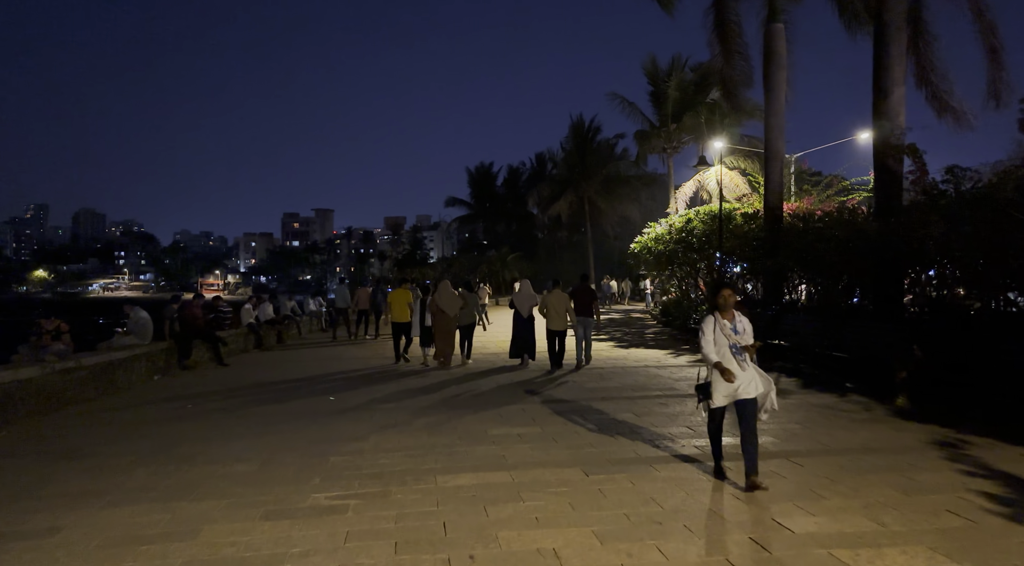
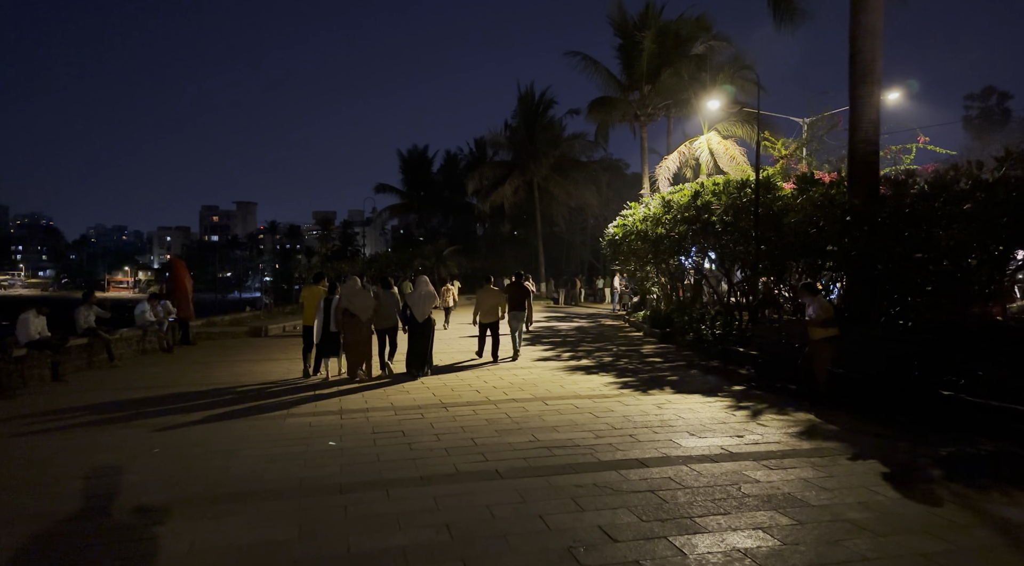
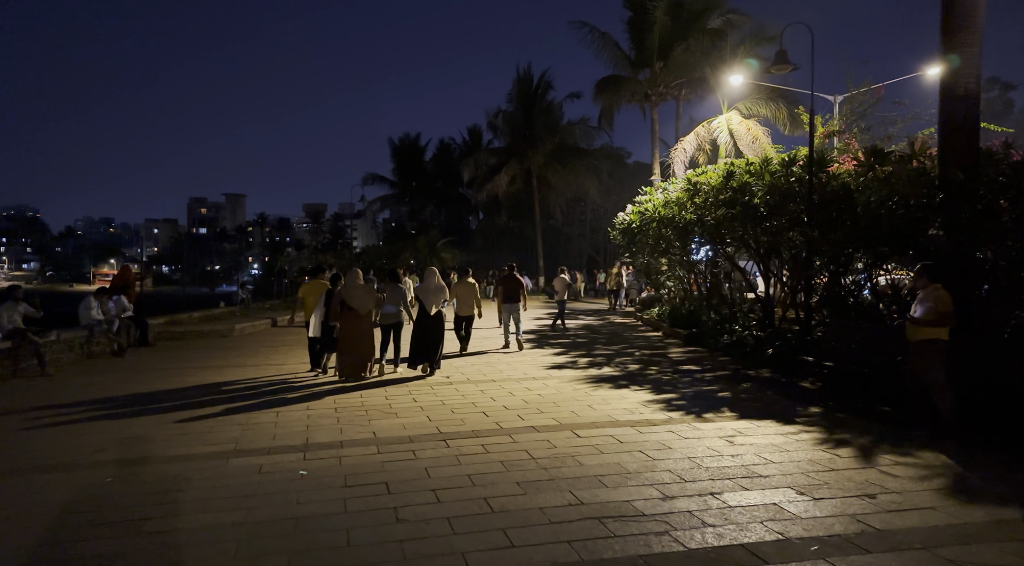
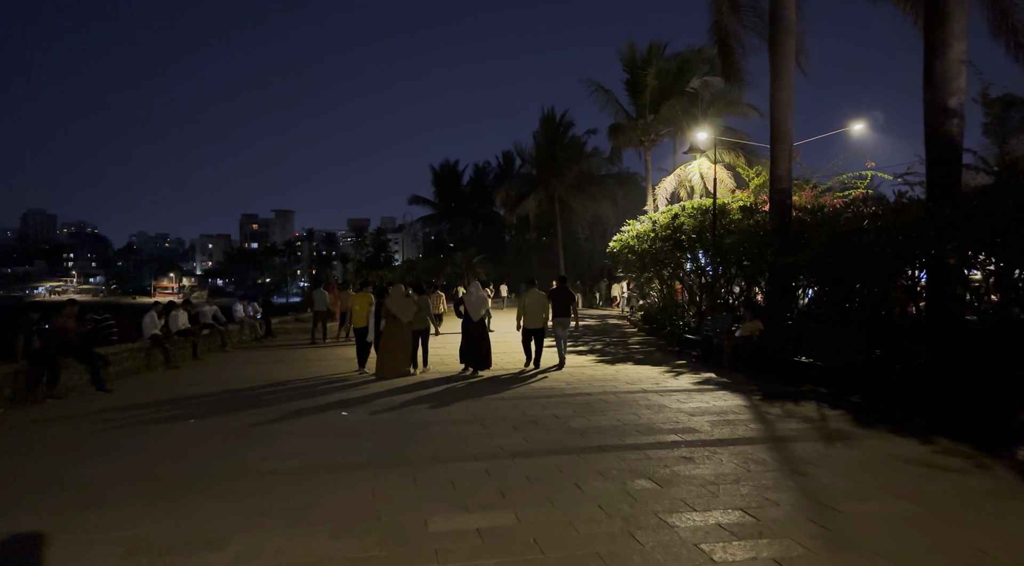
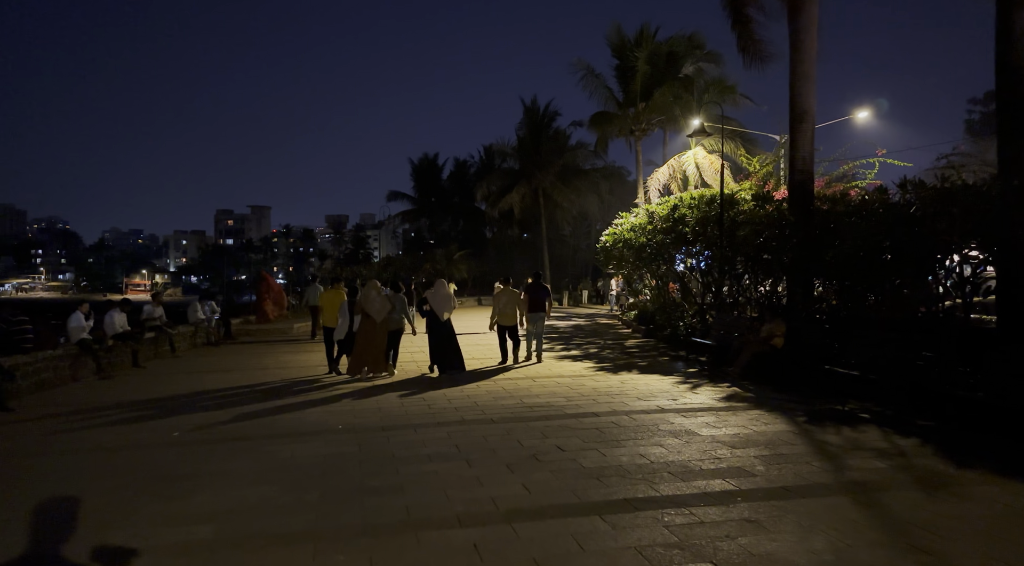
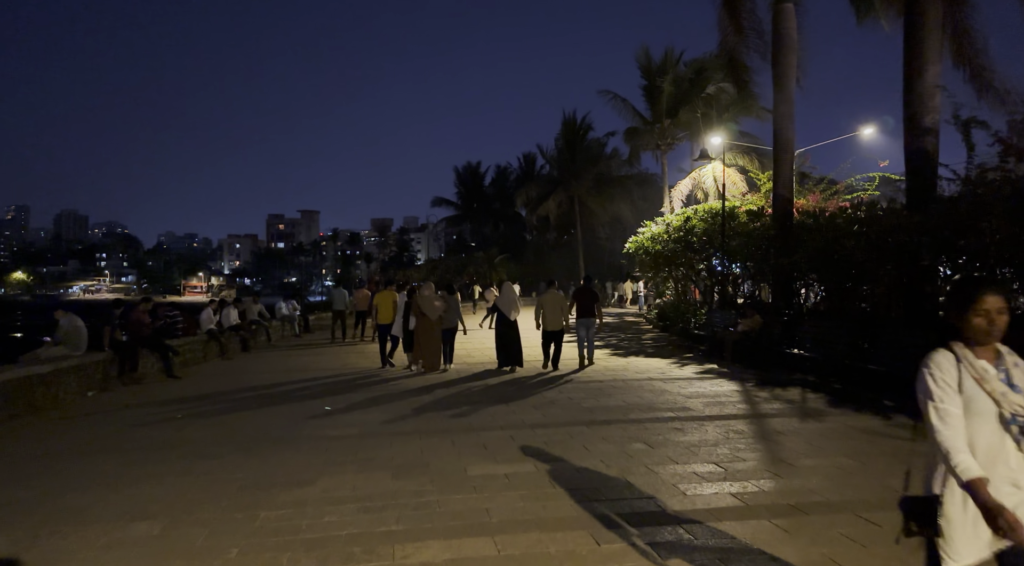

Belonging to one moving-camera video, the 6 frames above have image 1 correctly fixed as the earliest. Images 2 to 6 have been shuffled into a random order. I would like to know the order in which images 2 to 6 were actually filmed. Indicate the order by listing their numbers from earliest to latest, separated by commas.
6, 4, 5, 2, 3
